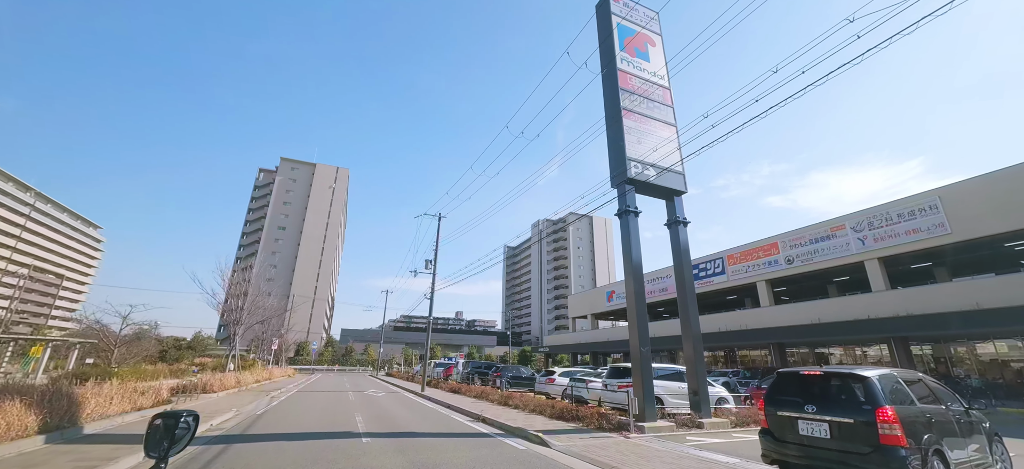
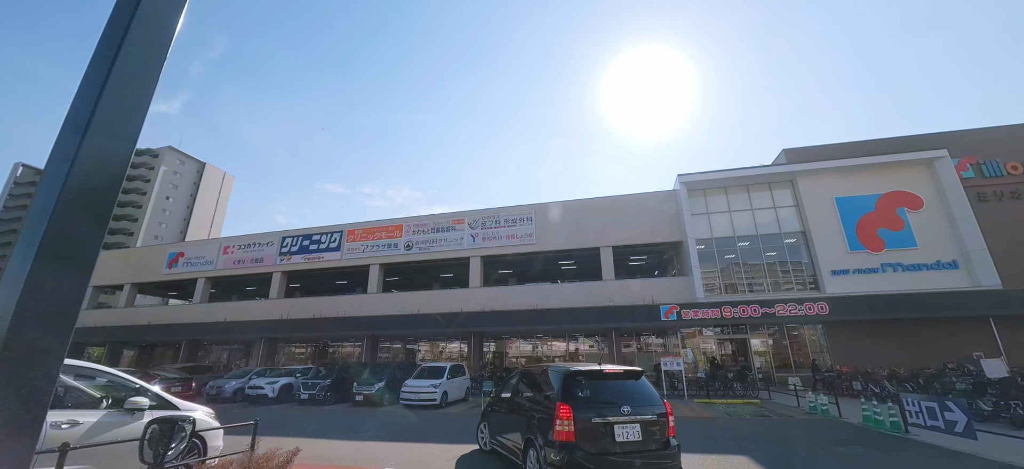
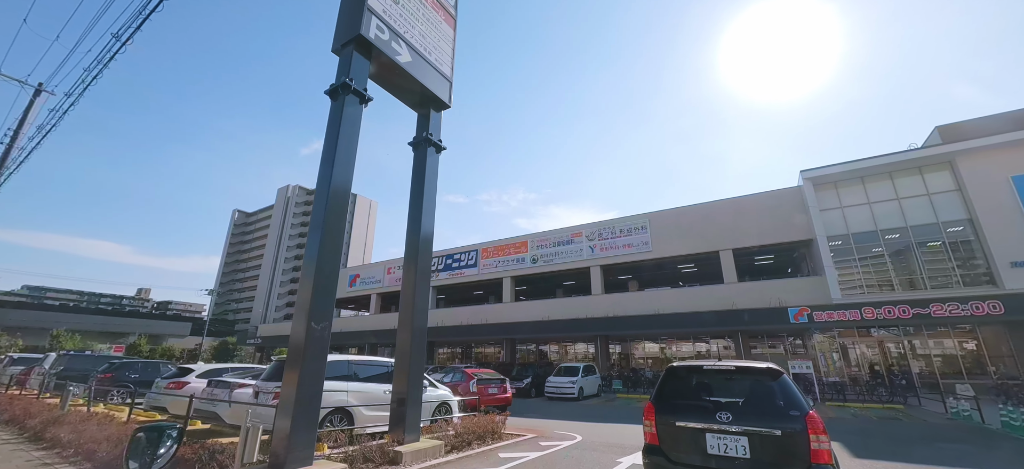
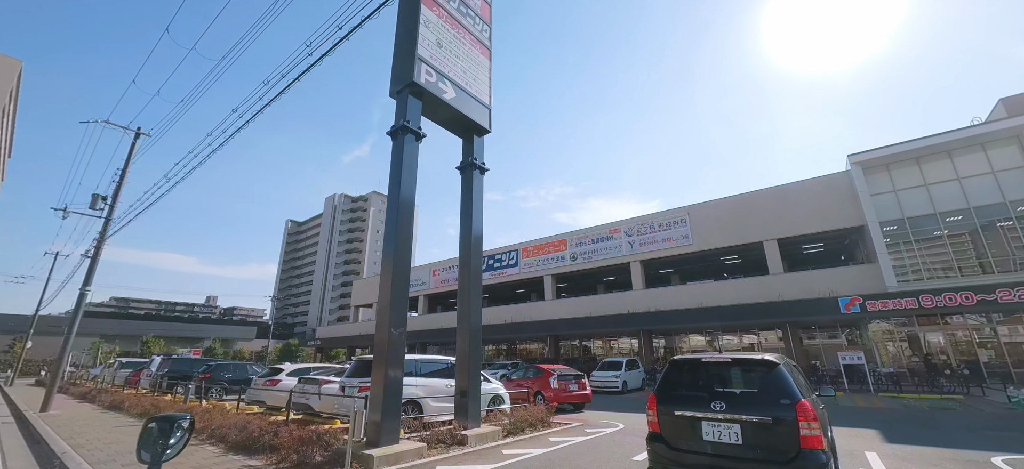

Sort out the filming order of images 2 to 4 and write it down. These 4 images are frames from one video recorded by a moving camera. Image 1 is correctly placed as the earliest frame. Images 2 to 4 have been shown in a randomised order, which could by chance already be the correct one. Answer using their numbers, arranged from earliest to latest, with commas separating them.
4, 3, 2
